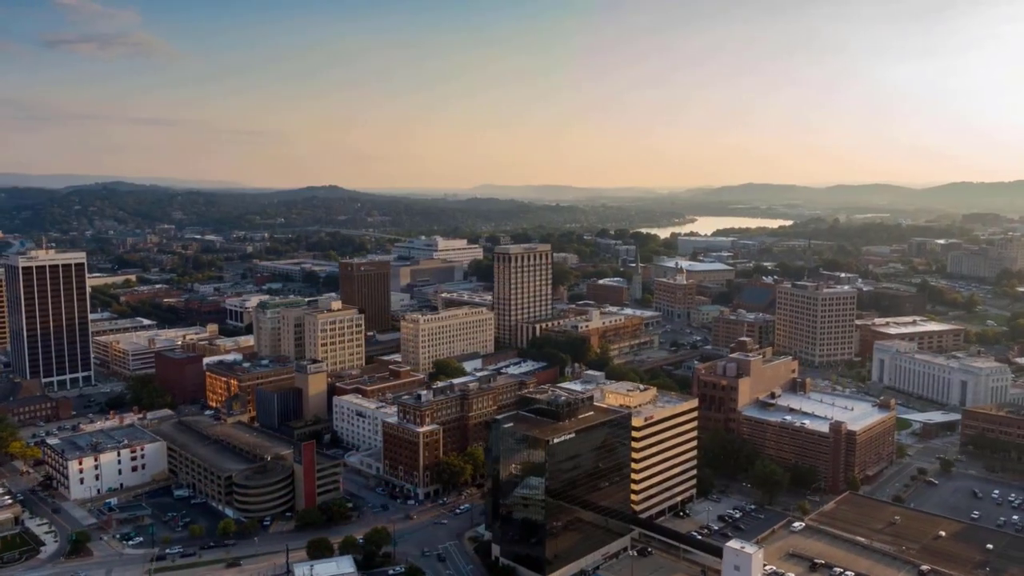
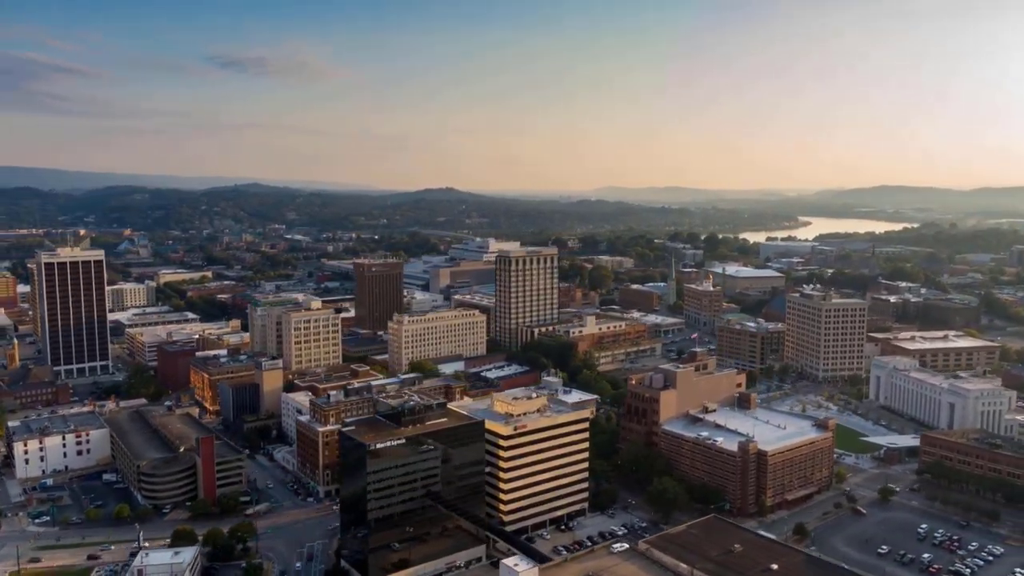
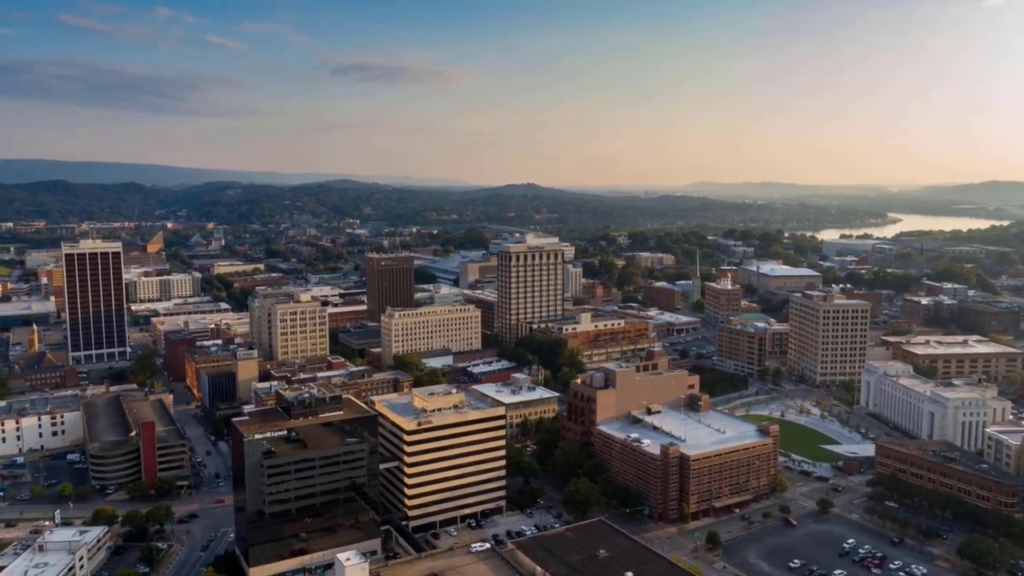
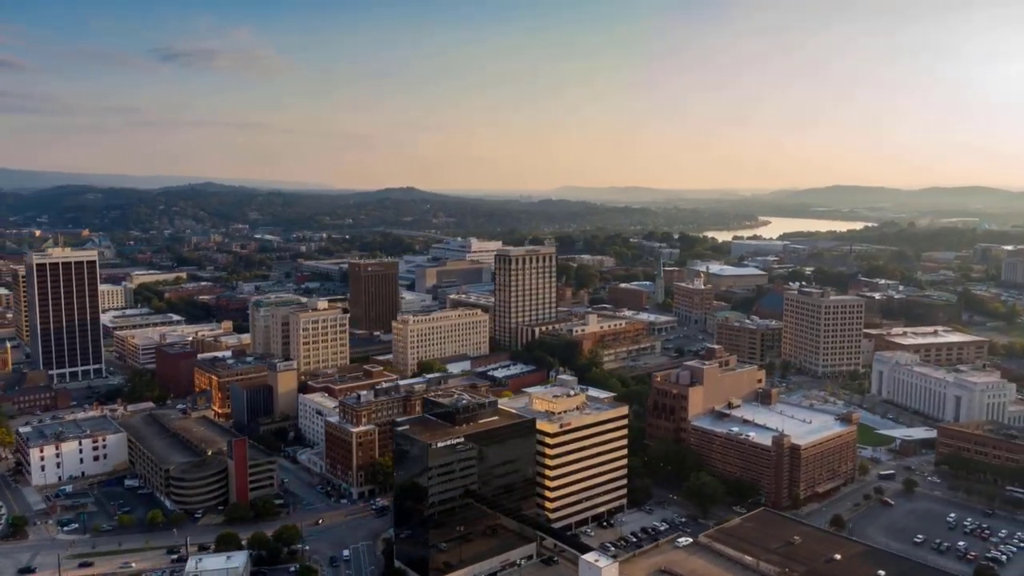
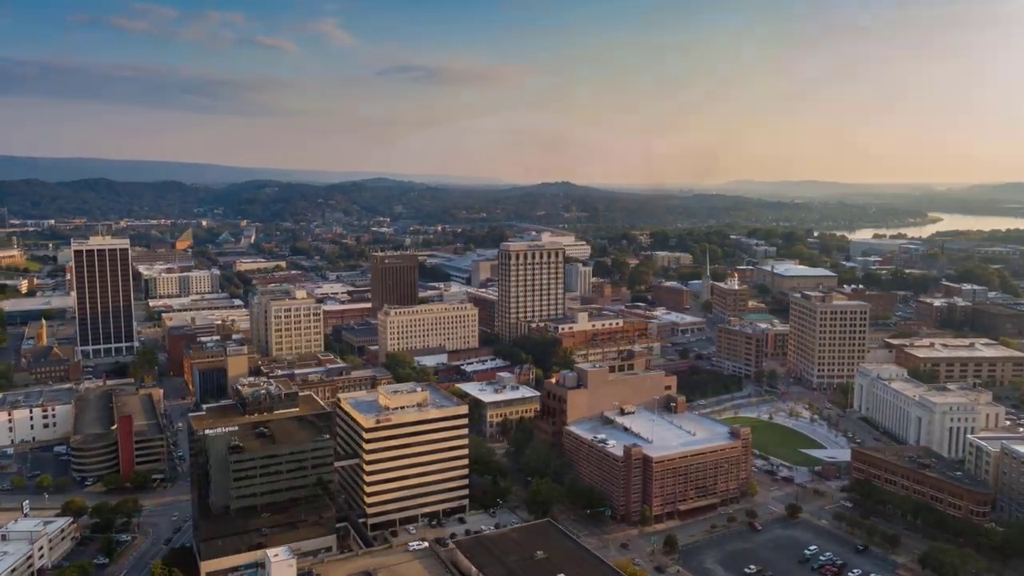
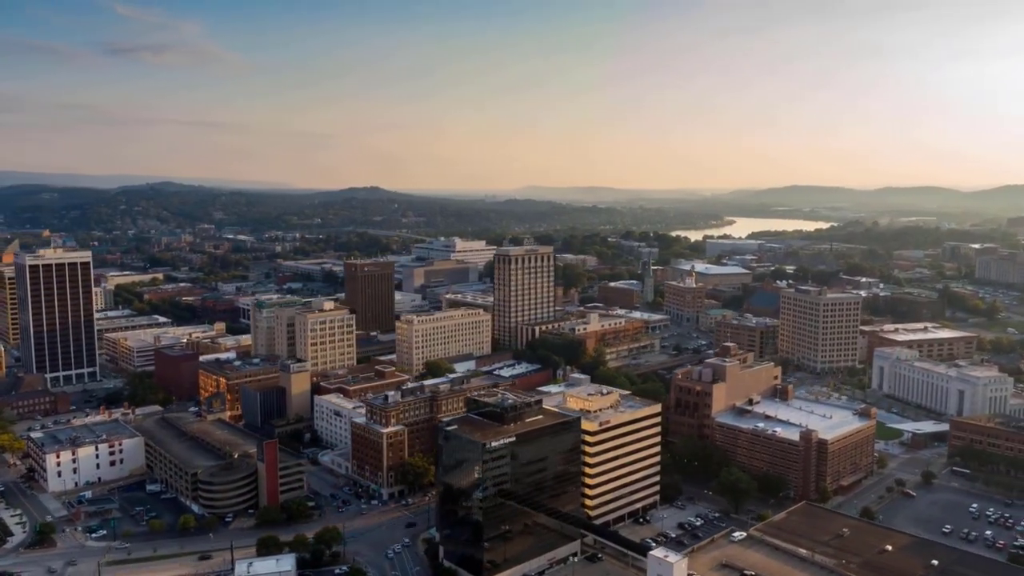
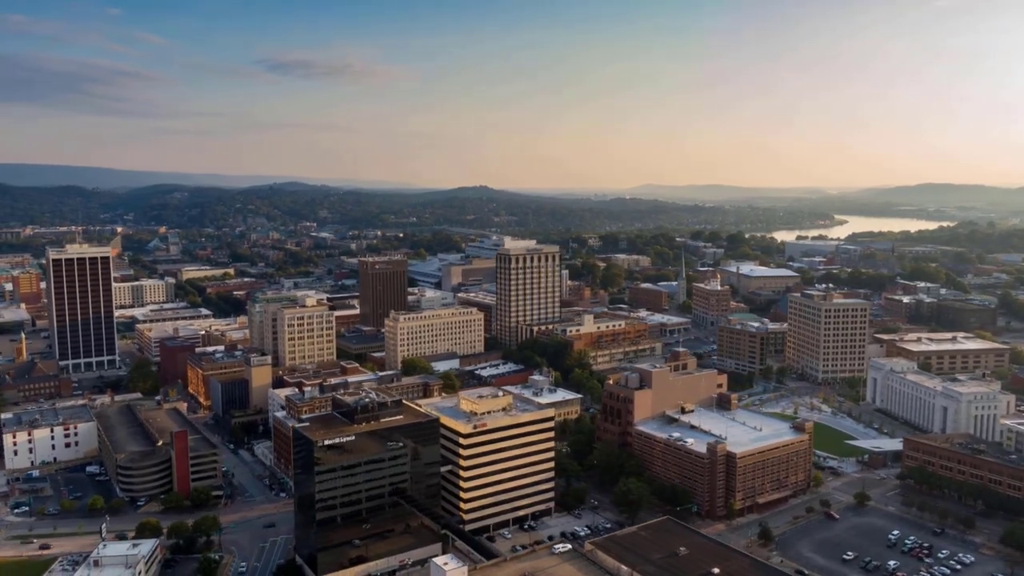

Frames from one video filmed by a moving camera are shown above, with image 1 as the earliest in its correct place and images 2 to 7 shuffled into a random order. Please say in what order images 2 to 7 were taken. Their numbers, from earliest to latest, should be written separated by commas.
6, 4, 2, 7, 3, 5
